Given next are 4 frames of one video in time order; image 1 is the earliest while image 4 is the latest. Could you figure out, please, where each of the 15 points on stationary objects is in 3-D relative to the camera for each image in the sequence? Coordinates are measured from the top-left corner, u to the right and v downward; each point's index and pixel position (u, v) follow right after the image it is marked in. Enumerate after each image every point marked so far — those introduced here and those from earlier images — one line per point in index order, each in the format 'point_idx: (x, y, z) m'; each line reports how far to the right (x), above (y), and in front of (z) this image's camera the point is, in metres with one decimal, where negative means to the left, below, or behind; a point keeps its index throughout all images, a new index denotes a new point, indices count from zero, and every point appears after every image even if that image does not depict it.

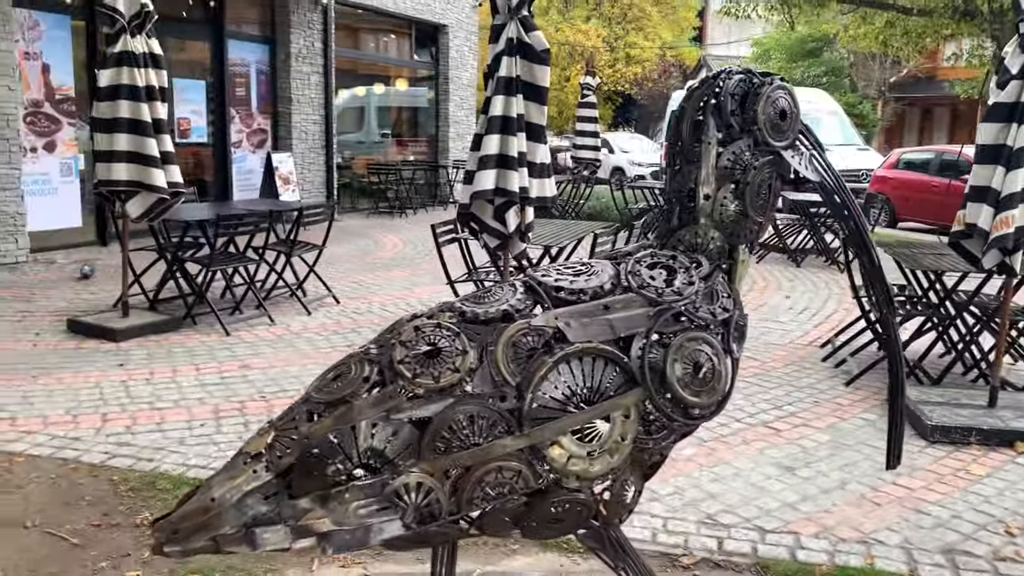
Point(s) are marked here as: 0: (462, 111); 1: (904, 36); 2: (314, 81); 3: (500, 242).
0: (-0.9, +3.3, +16.3) m
1: (+5.2, +3.3, +12.0) m
2: (-2.6, +2.8, +11.9) m
3: (-0.1, +0.3, +4.9) m
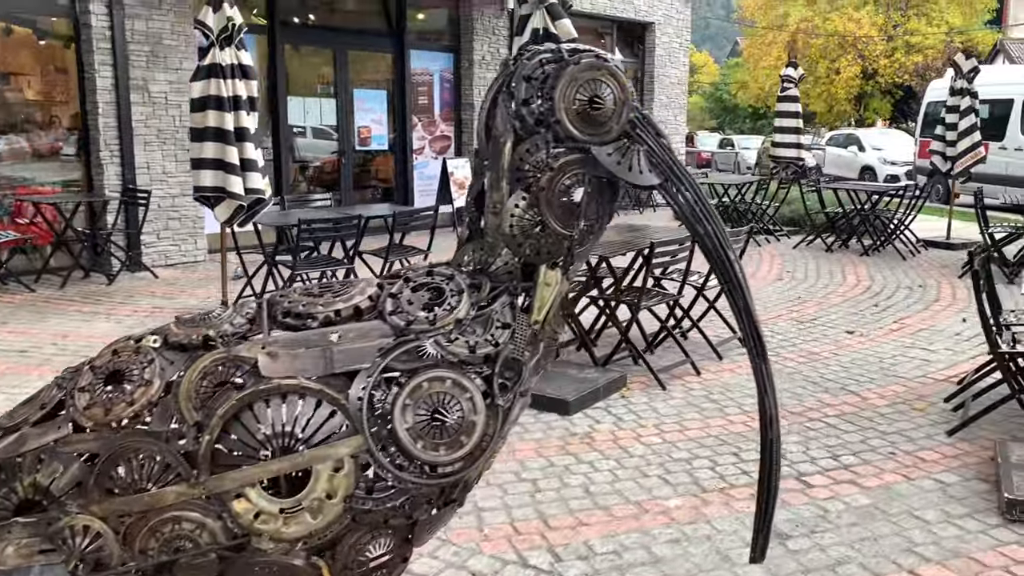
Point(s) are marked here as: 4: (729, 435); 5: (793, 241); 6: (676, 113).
0: (+2.8, +3.2, +15.7) m
1: (+7.4, +3.0, +9.7) m
2: (-0.1, +2.8, +12.0) m
3: (+0.1, +0.2, +4.5) m
4: (+1.0, -0.7, +4.1) m
5: (+3.5, +0.6, +11.1) m
6: (+3.0, +3.2, +15.9) m
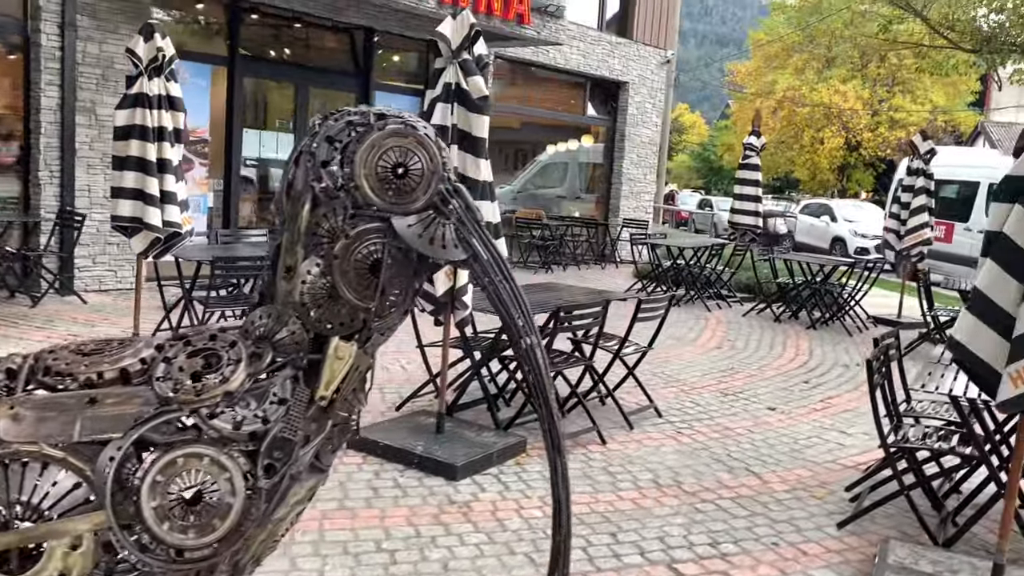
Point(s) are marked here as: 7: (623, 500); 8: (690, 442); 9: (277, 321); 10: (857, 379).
0: (+2.3, +2.2, +15.7) m
1: (+6.9, +2.0, +9.9) m
2: (-0.6, +2.1, +12.0) m
3: (-0.4, -0.1, +4.4) m
4: (+0.5, -1.0, +4.0) m
5: (+2.9, -0.2, +11.0) m
6: (+2.4, +2.1, +15.9) m
7: (+0.5, -1.0, +4.2) m
8: (+1.0, -0.9, +5.1) m
9: (-0.5, -0.1, +1.9) m
10: (+2.9, -0.8, +7.3) m
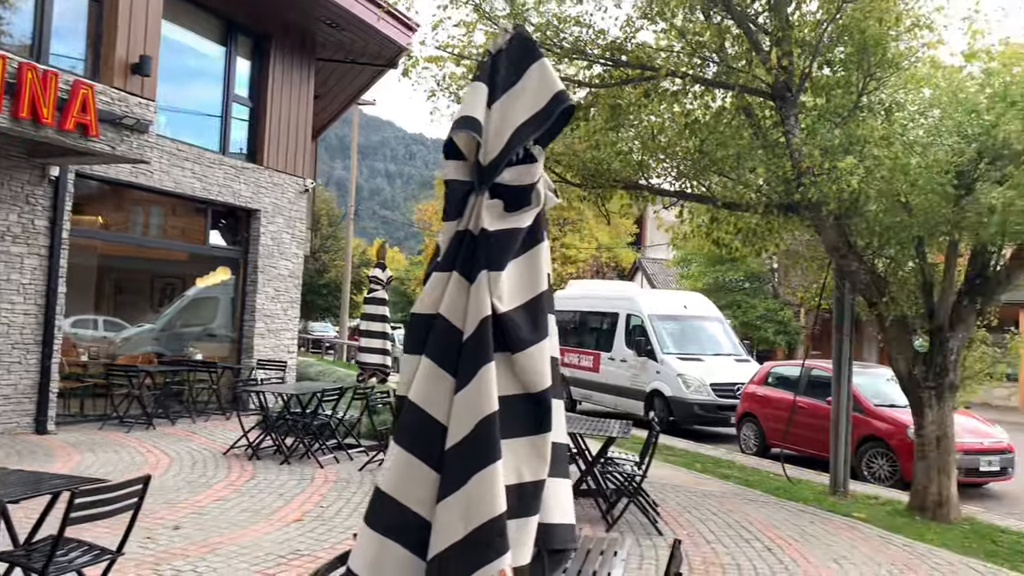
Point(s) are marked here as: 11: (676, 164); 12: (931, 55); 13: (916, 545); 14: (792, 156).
0: (-3.8, -0.2, +14.3) m
1: (+2.4, +0.5, +10.3) m
2: (-5.4, +0.3, +9.9) m
3: (-2.7, -0.8, +2.5) m
4: (-1.7, -1.6, +2.3) m
5: (-1.6, -1.9, +9.8) m
6: (-3.7, -0.3, +14.5) m
7: (-1.7, -1.6, +2.5) m
8: (-1.5, -1.7, +3.6) m
9: (-2.0, -0.4, +0.2) m
10: (-0.4, -1.8, +6.2) m
11: (+1.7, +1.3, +9.2) m
12: (+3.8, +2.1, +7.9) m
13: (+3.1, -2.0, +6.8) m
14: (+2.5, +1.2, +8.0) m
